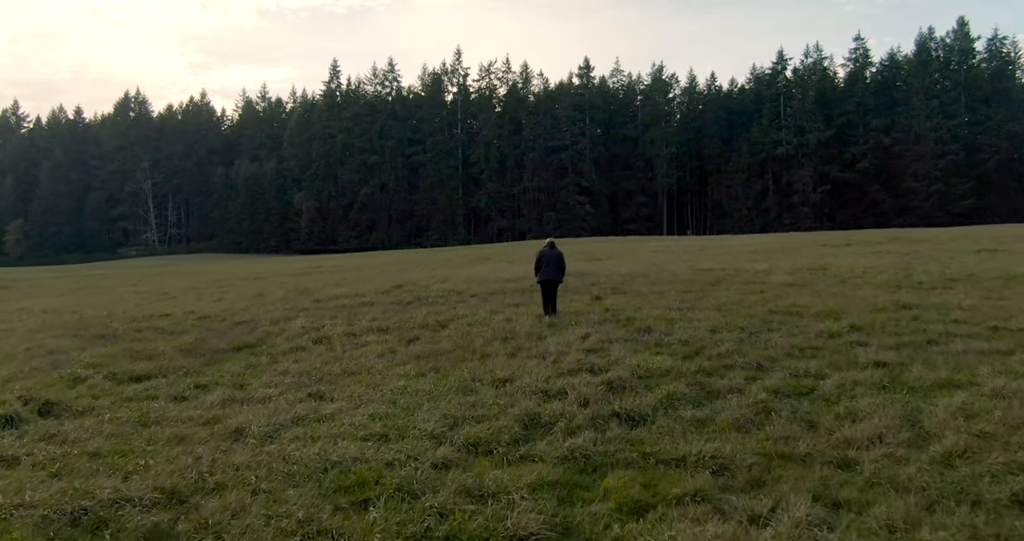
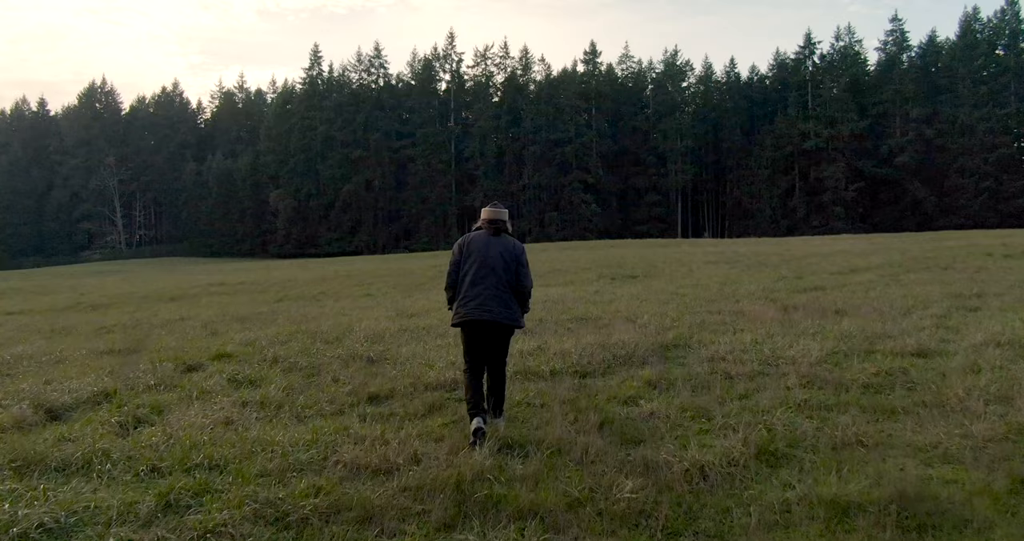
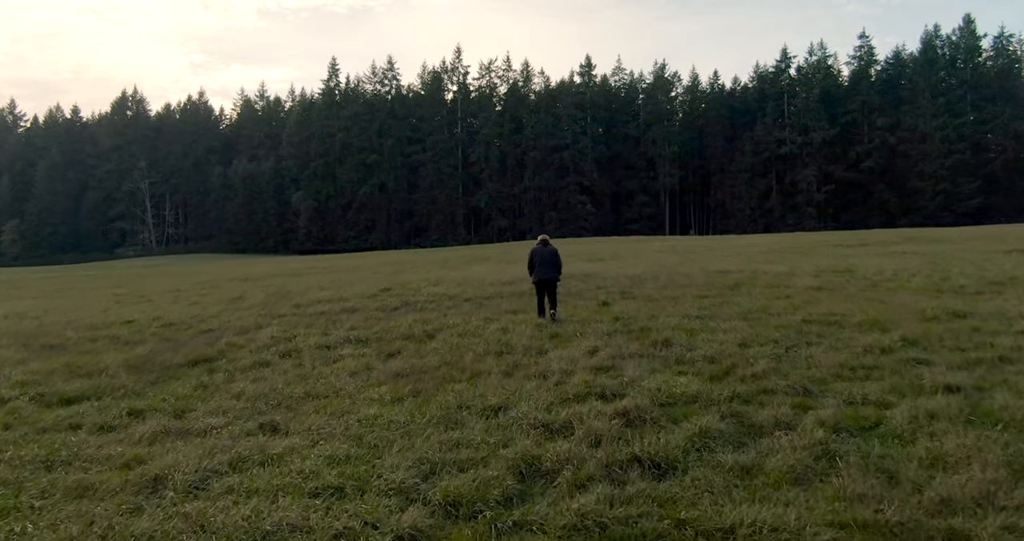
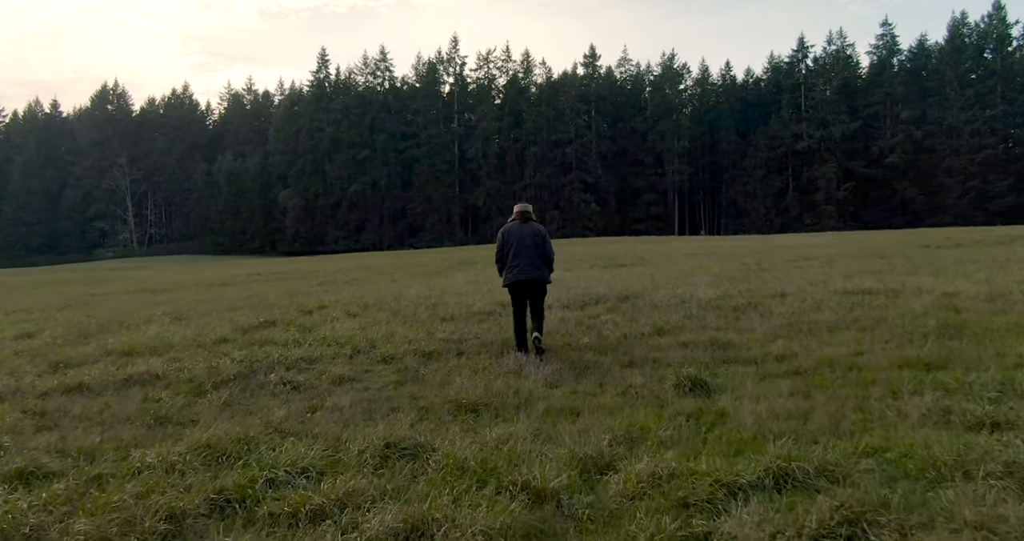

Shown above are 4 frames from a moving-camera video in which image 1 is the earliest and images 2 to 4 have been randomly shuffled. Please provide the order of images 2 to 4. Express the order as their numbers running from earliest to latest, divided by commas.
3, 4, 2
